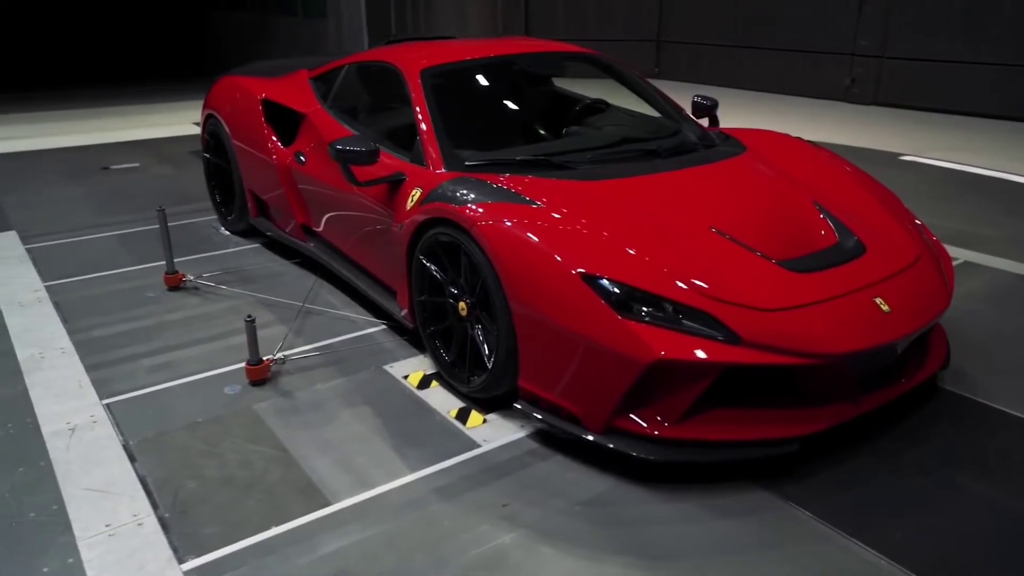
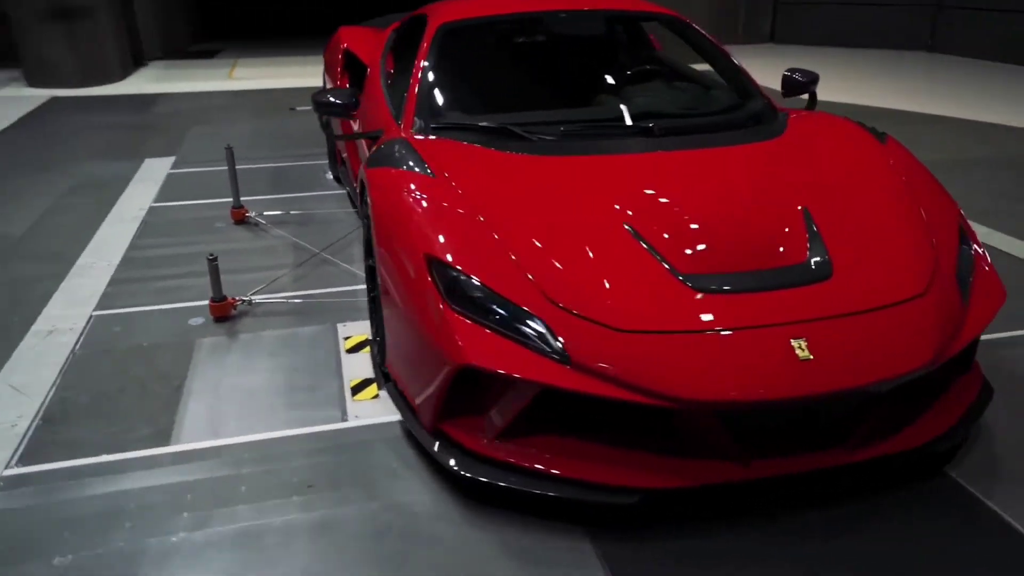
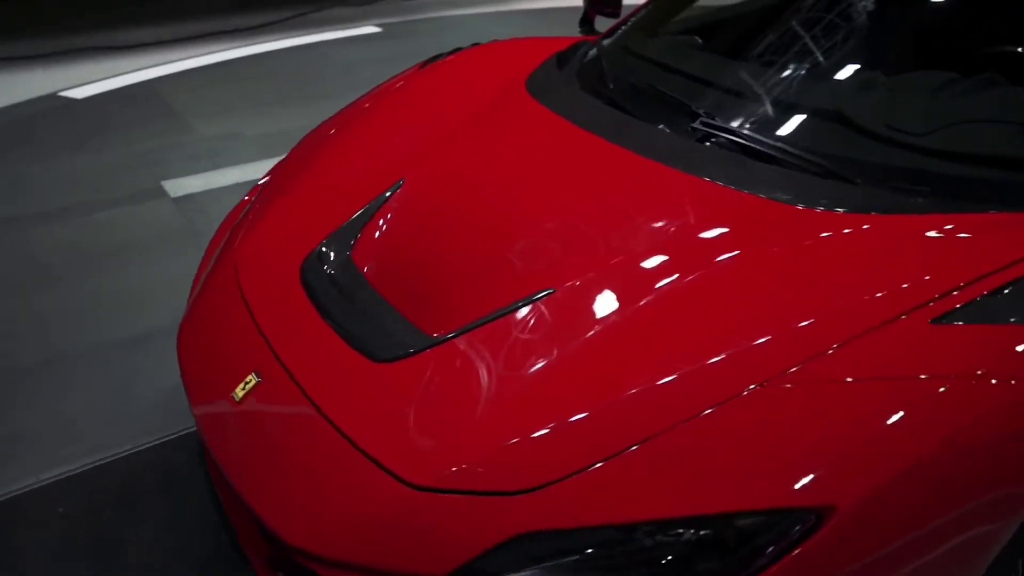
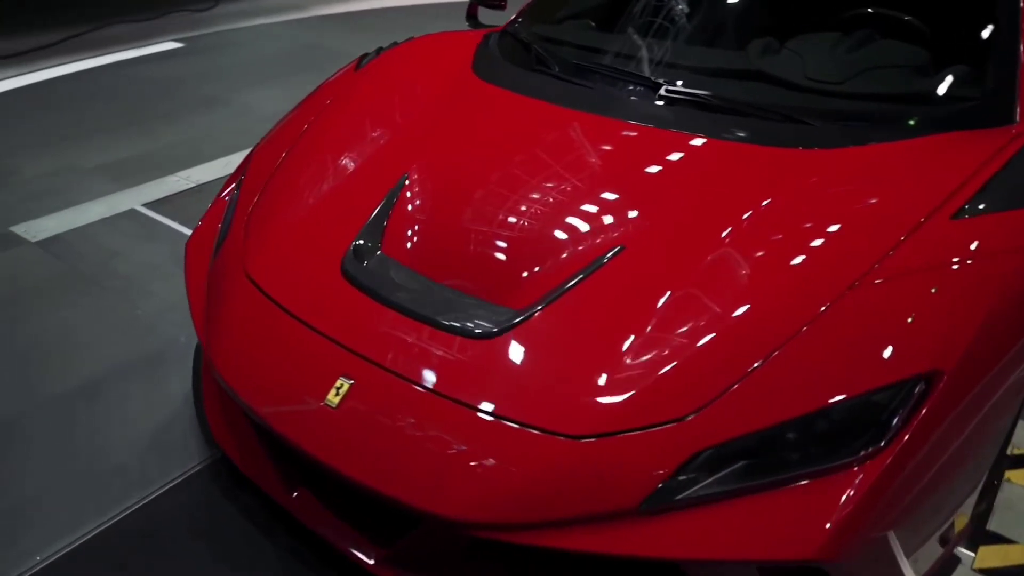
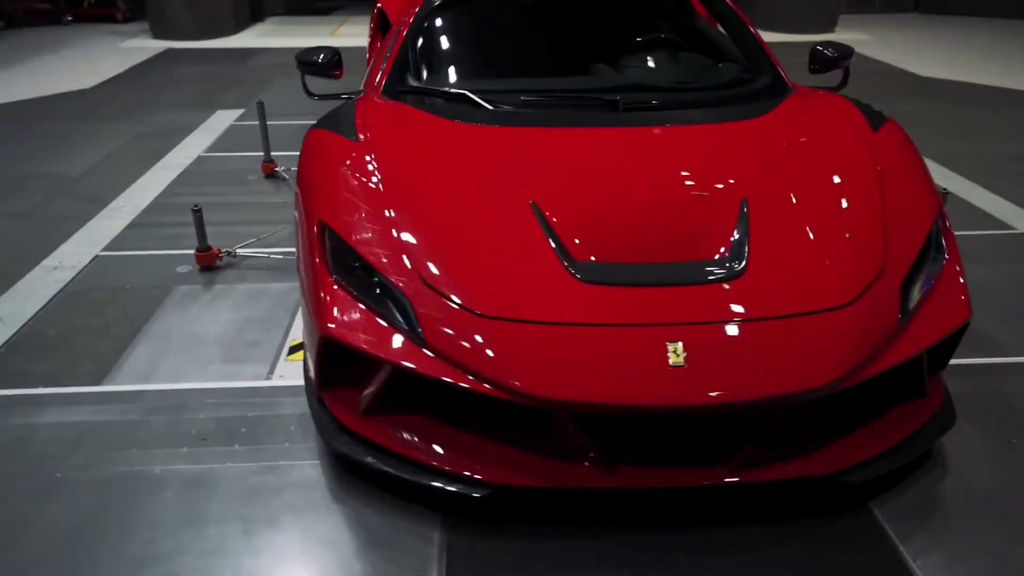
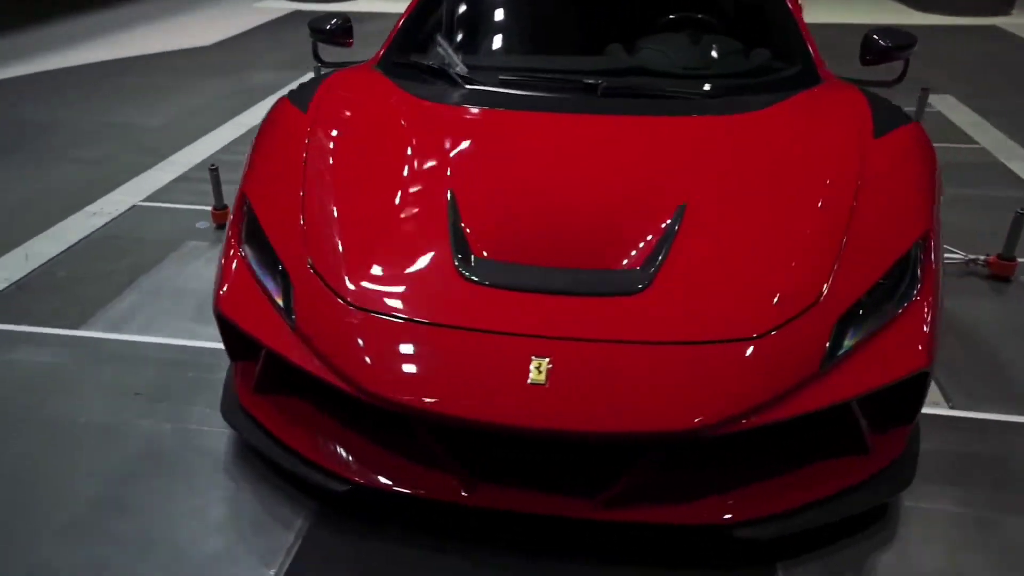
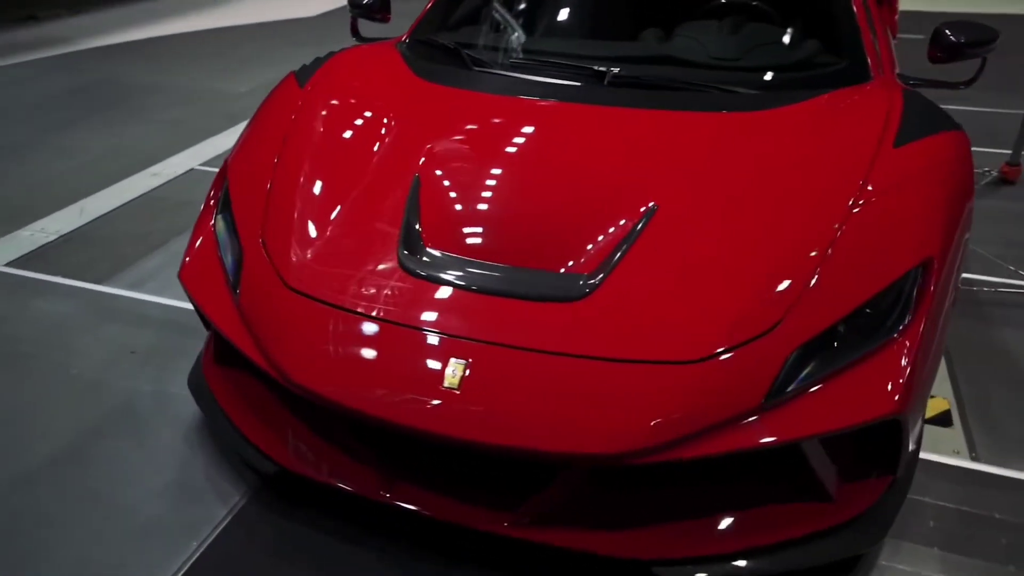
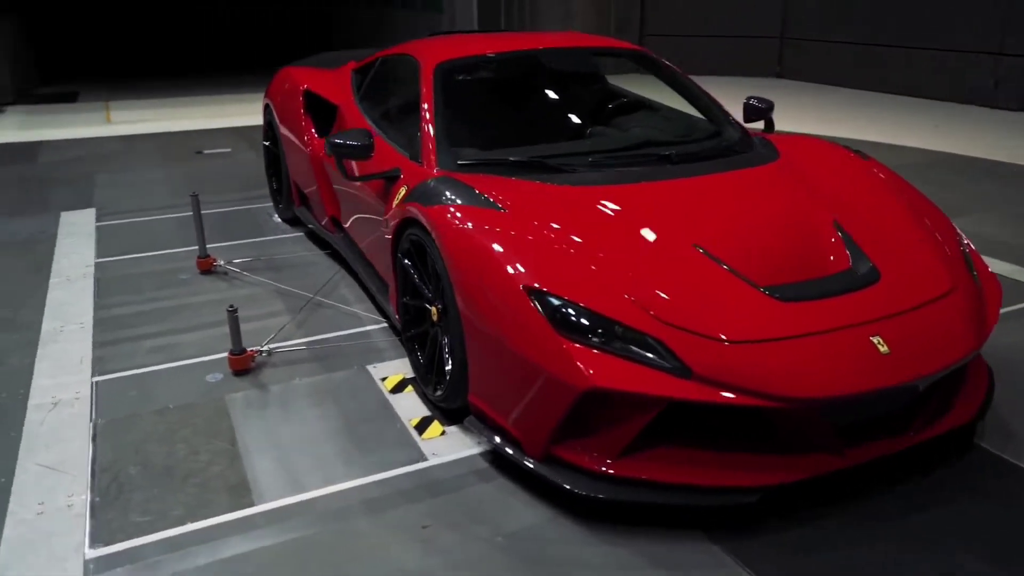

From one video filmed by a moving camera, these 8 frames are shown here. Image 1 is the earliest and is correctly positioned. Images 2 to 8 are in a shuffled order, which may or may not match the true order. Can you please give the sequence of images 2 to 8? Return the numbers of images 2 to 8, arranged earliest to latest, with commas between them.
8, 2, 5, 6, 7, 4, 3
